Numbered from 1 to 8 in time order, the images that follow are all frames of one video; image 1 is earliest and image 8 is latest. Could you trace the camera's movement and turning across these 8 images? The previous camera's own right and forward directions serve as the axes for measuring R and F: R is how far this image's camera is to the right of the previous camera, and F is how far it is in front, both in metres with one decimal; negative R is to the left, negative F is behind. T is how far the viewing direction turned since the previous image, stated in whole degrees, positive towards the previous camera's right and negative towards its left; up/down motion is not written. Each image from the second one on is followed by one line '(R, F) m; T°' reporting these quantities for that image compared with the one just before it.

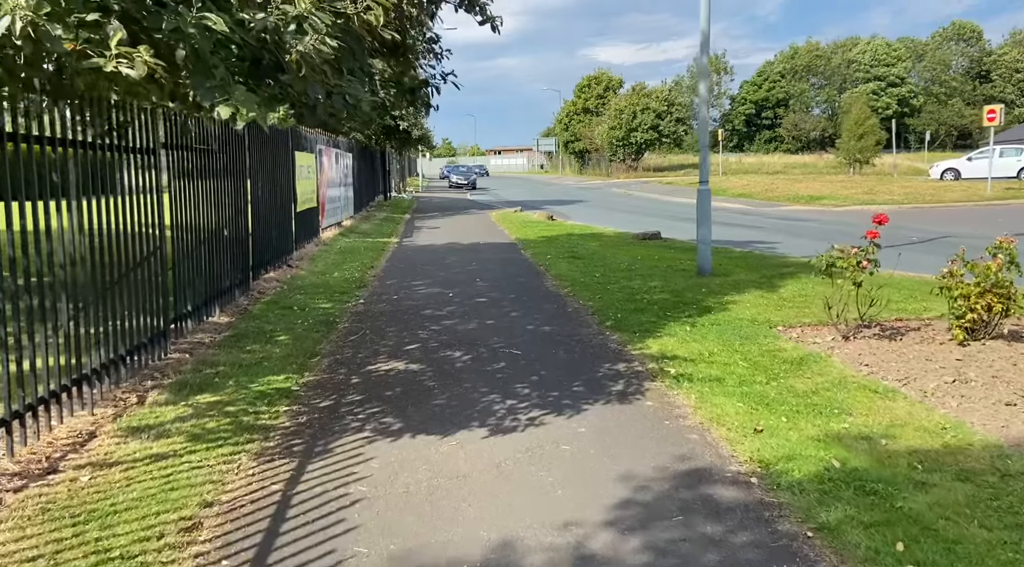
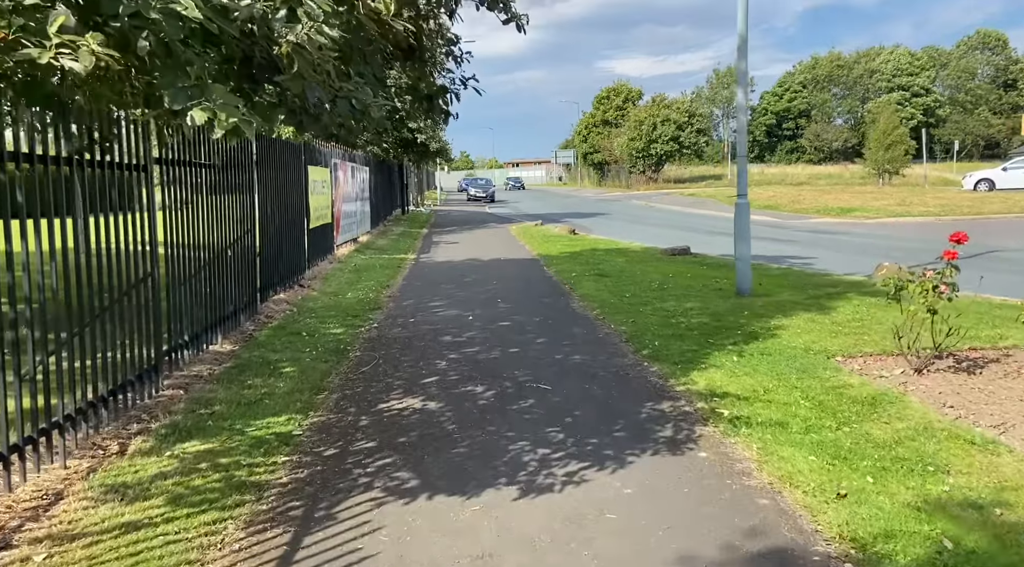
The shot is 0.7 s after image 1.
(-0.1, +0.7) m; -1°
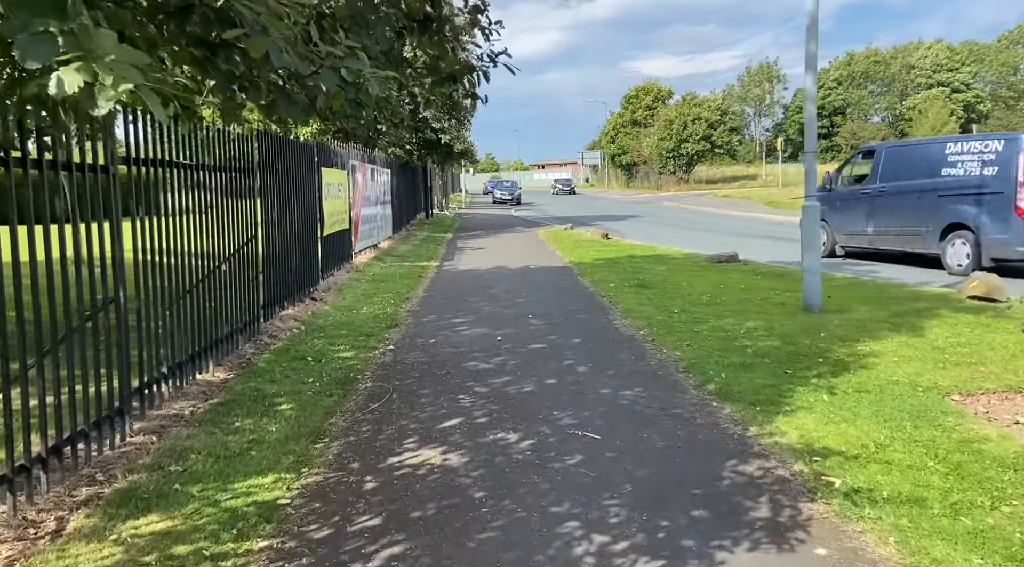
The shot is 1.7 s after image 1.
(-0.1, +1.2) m; -2°
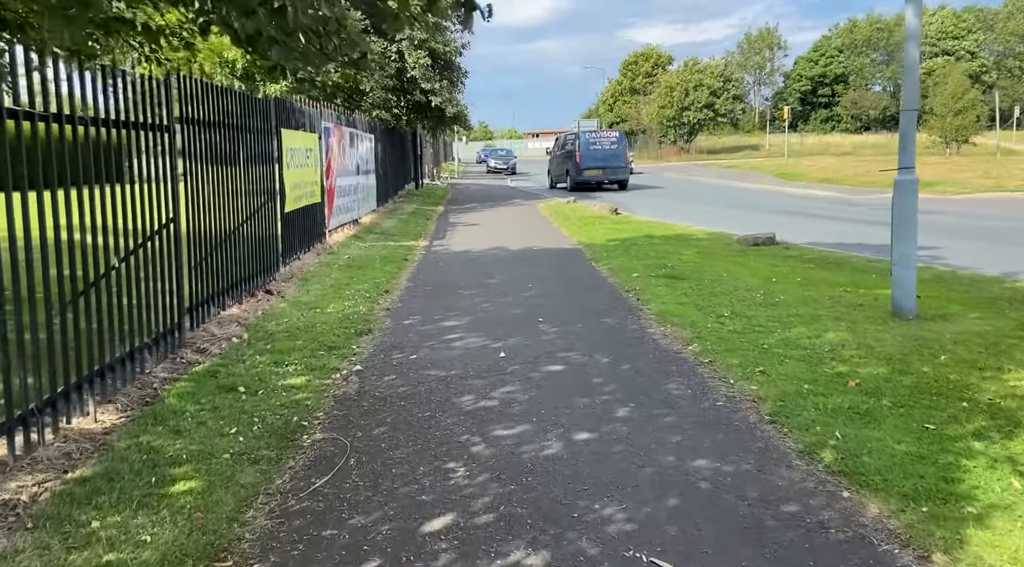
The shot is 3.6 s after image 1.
(-0.1, +2.1) m; +1°
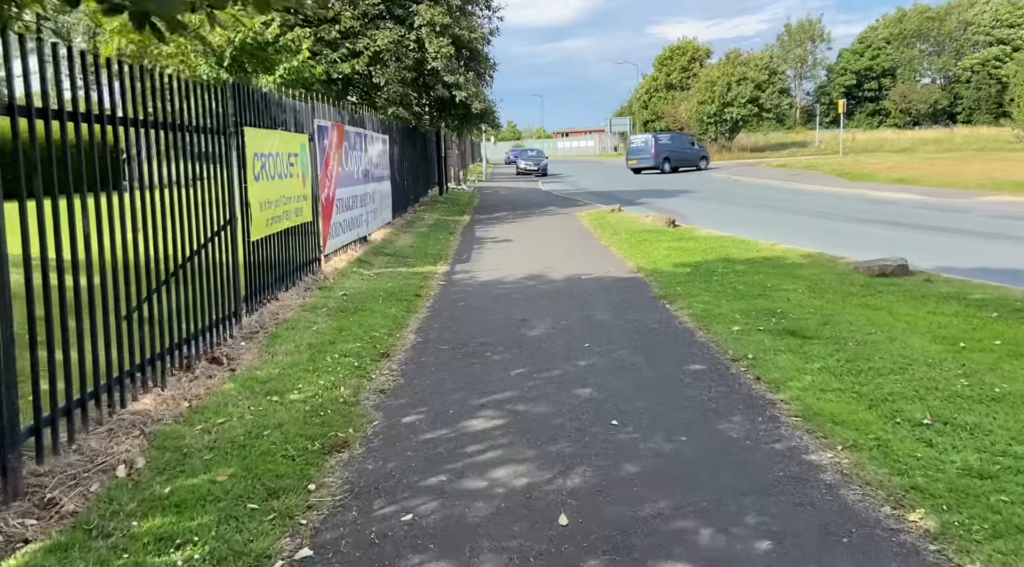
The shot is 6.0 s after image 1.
(-0.2, +2.9) m; -2°
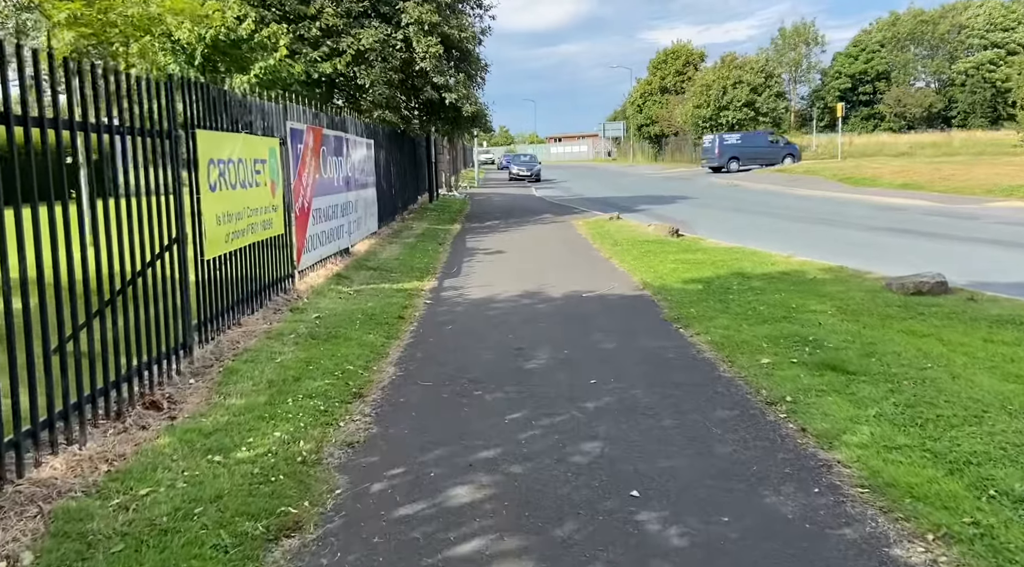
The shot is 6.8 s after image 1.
(0.0, +1.0) m; 0°
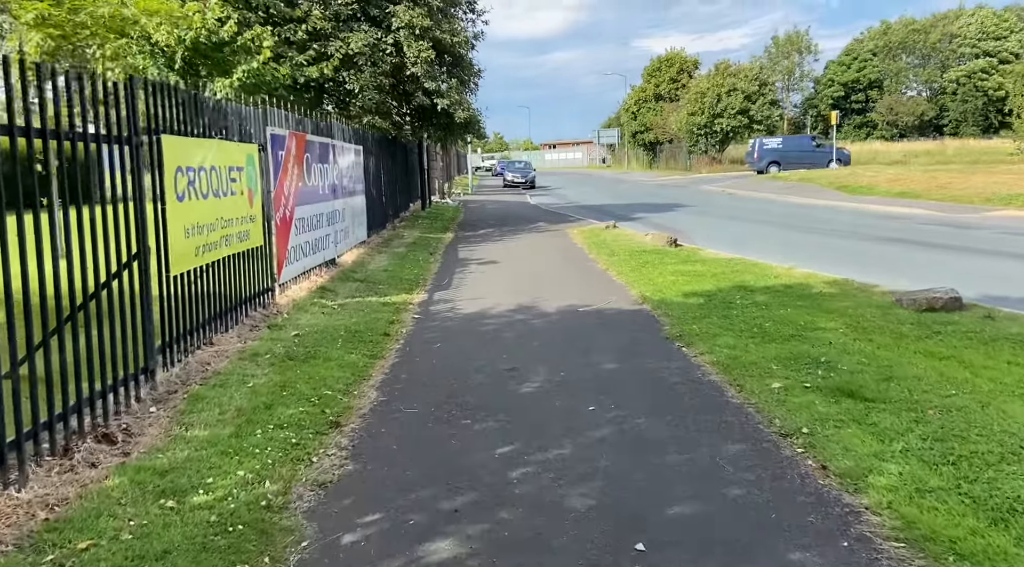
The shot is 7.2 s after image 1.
(0.0, +0.5) m; 0°
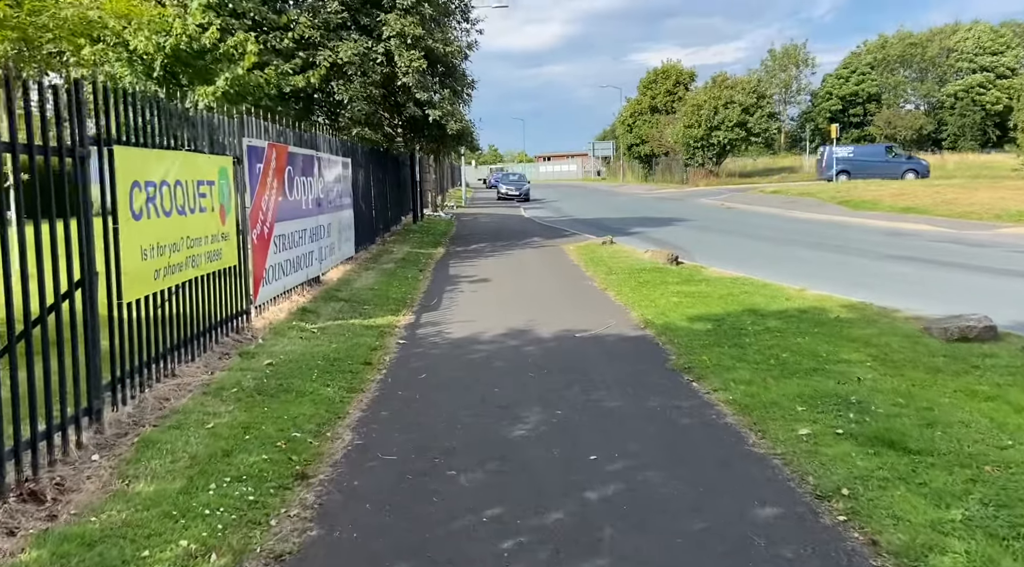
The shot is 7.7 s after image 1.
(0.0, +0.7) m; 0°
